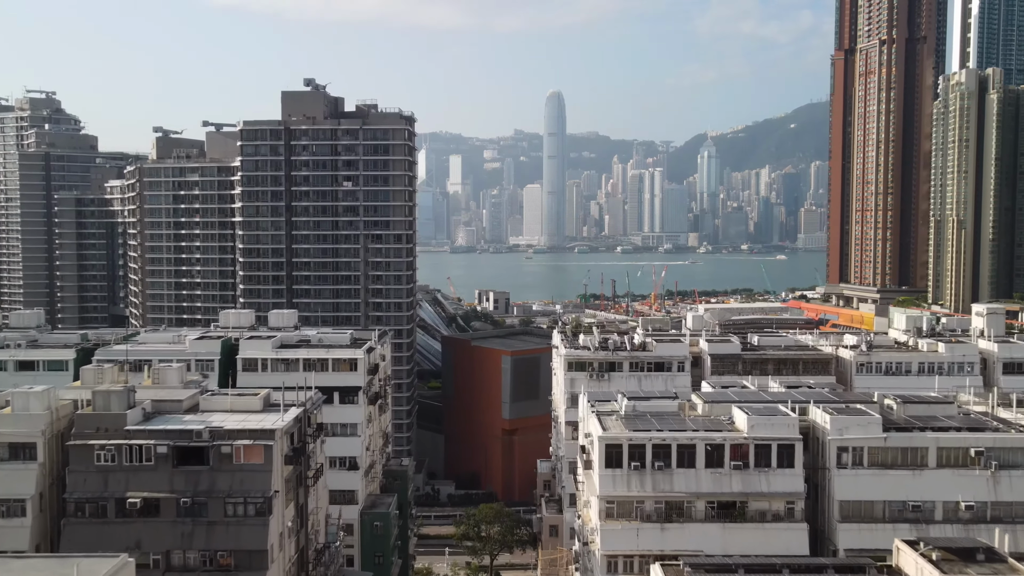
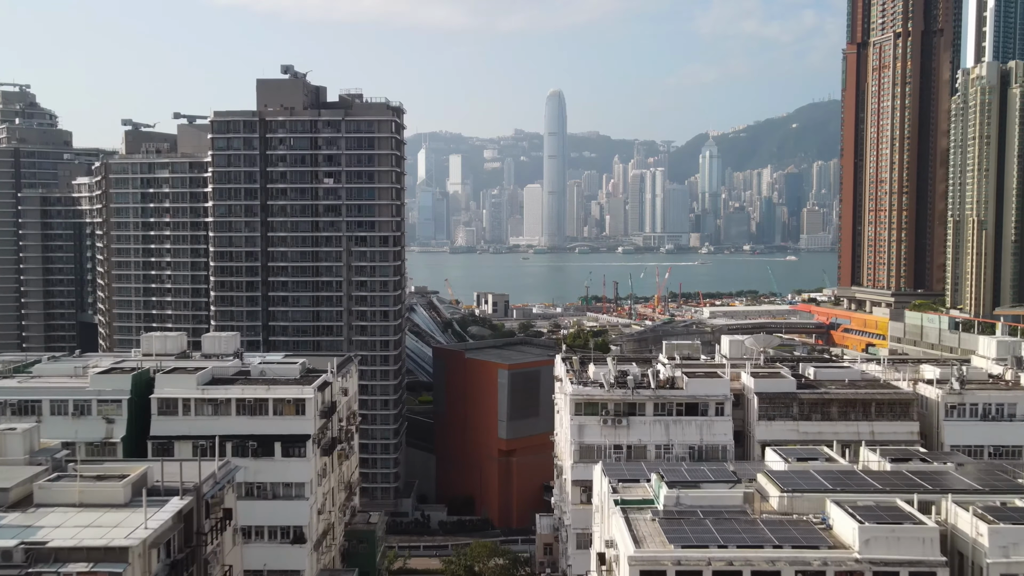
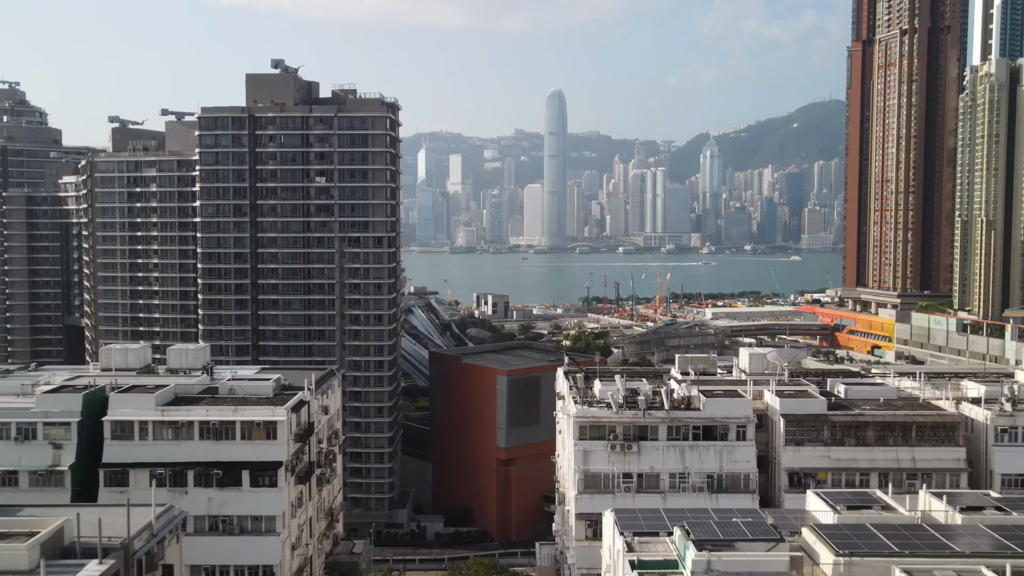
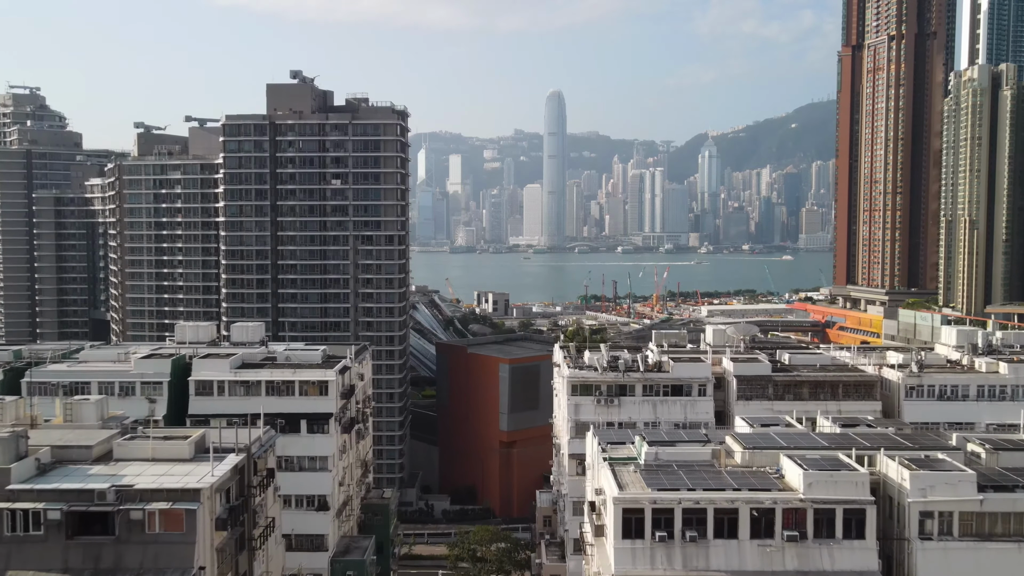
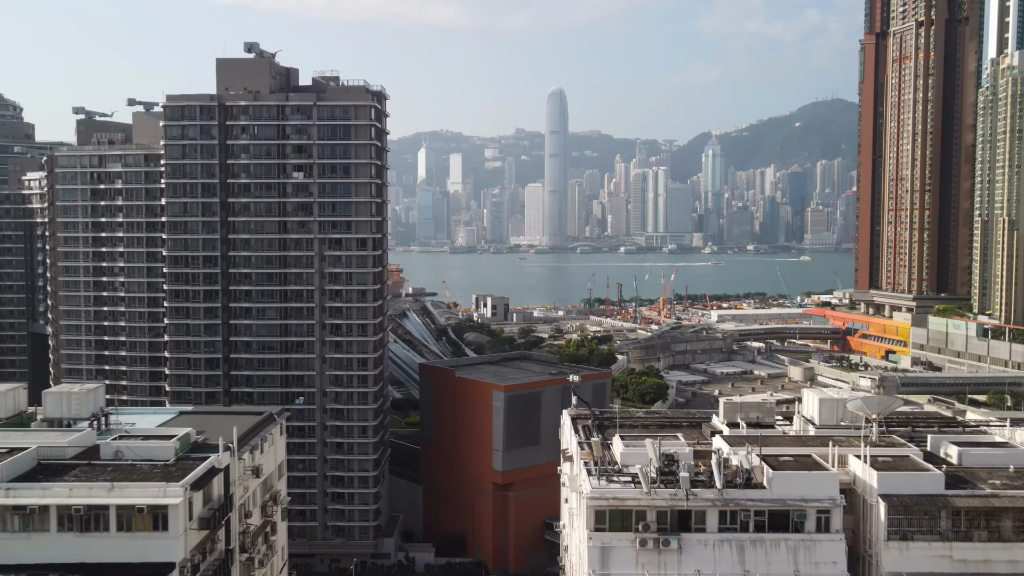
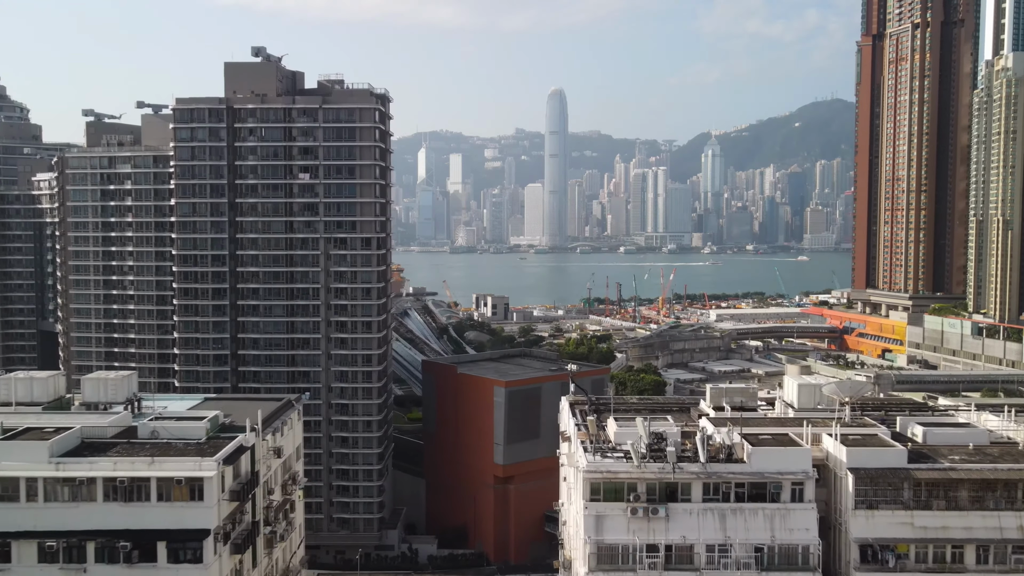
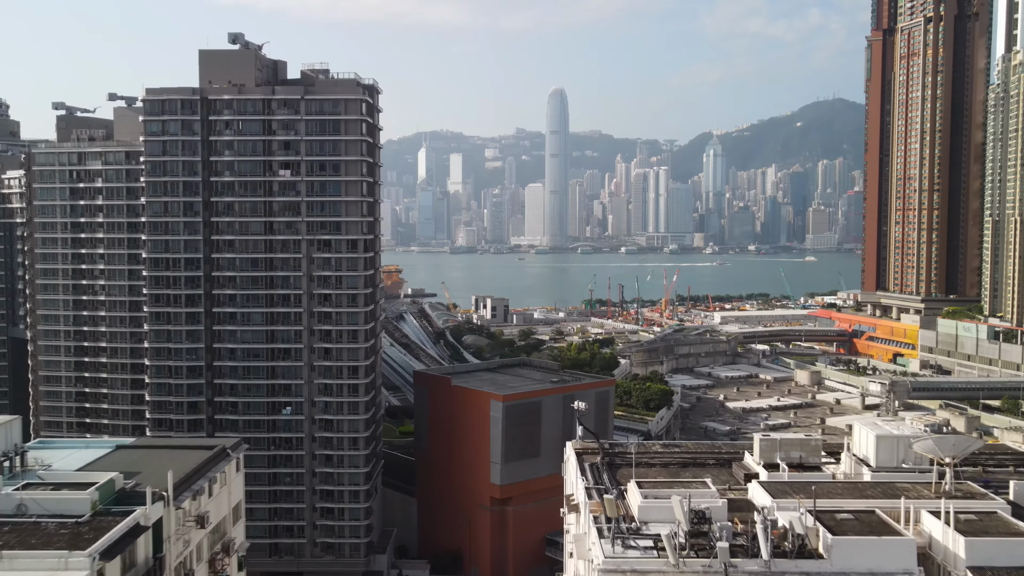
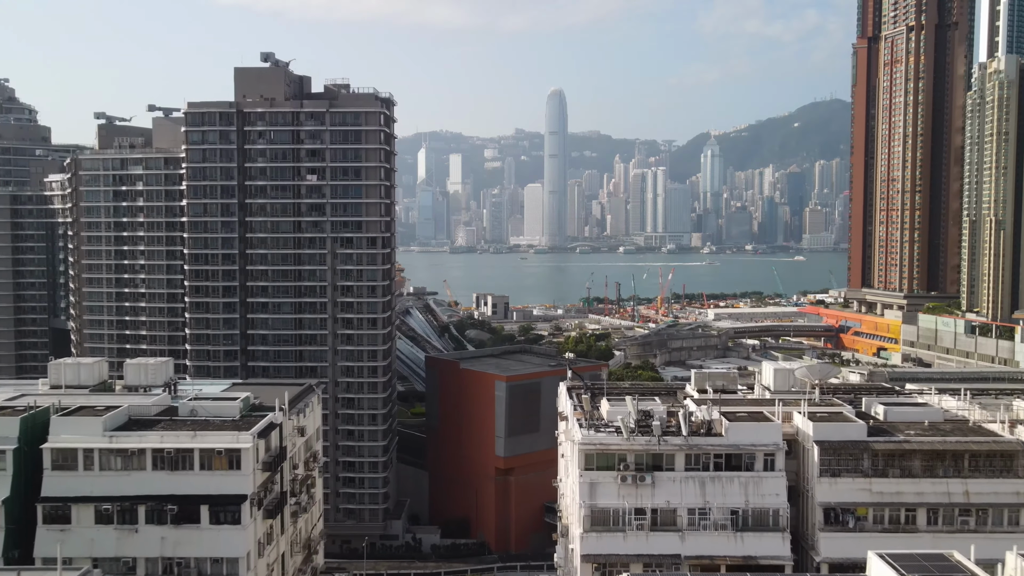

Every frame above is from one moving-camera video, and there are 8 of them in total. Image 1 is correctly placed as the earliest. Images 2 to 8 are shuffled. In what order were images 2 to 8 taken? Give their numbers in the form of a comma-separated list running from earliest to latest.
4, 2, 3, 8, 6, 5, 7
